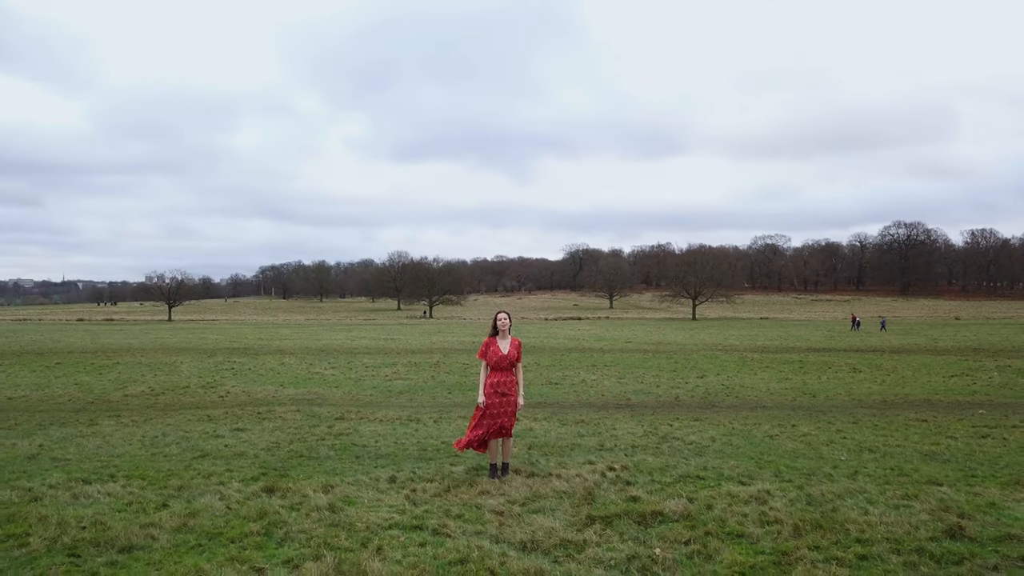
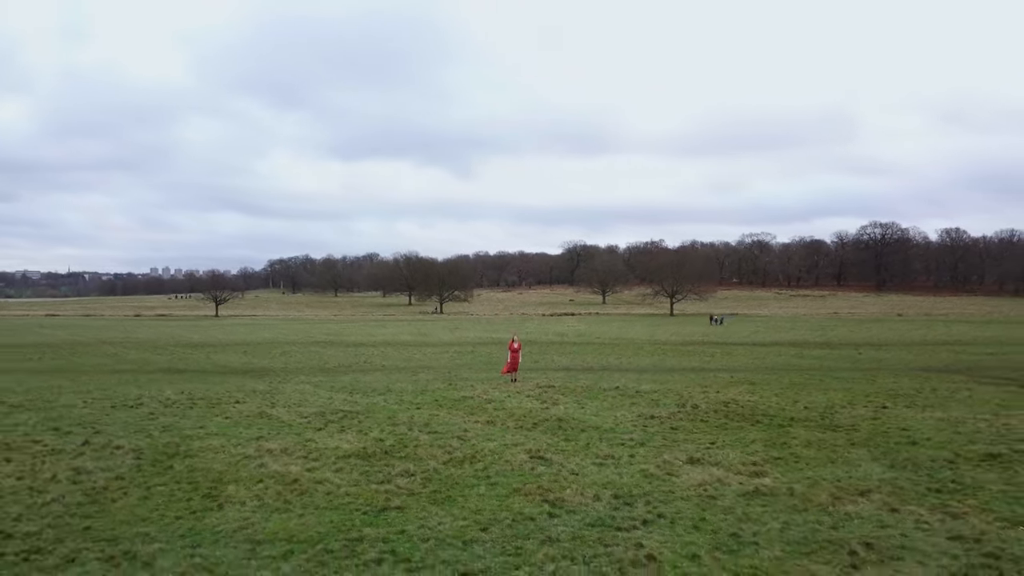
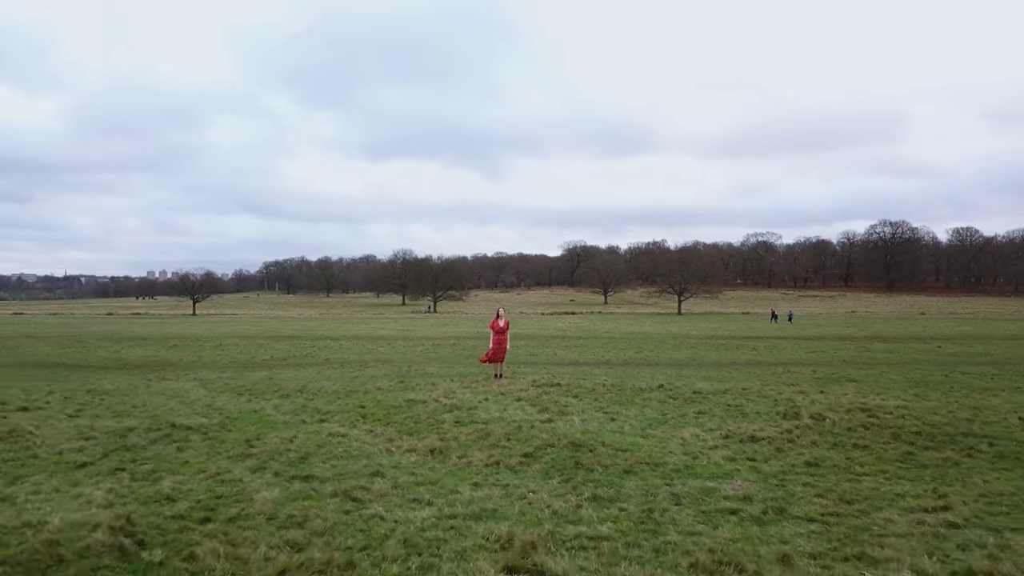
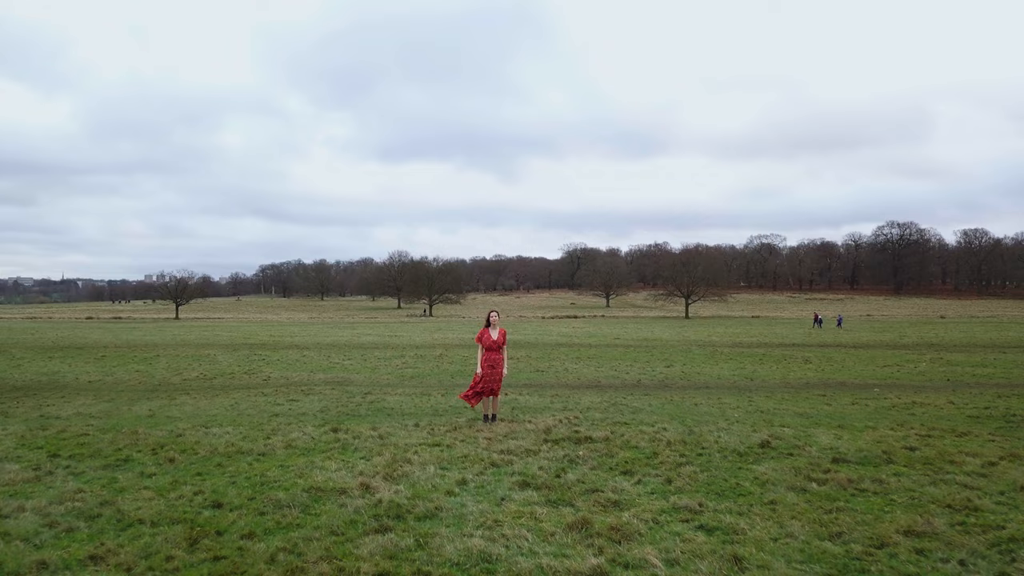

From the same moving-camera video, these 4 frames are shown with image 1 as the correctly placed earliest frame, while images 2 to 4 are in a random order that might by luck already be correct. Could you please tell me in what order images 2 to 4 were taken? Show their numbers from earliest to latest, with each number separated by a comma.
4, 3, 2
